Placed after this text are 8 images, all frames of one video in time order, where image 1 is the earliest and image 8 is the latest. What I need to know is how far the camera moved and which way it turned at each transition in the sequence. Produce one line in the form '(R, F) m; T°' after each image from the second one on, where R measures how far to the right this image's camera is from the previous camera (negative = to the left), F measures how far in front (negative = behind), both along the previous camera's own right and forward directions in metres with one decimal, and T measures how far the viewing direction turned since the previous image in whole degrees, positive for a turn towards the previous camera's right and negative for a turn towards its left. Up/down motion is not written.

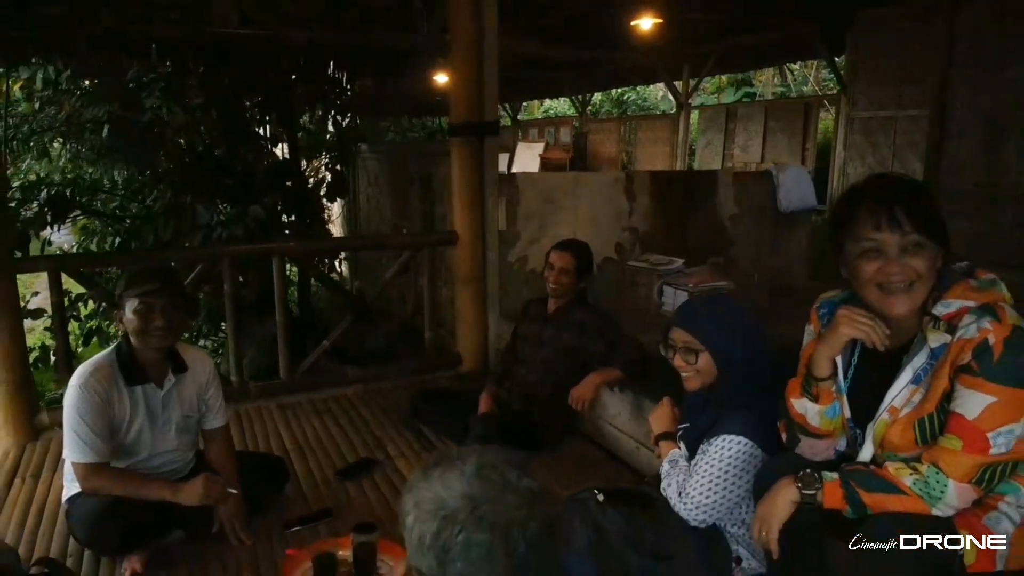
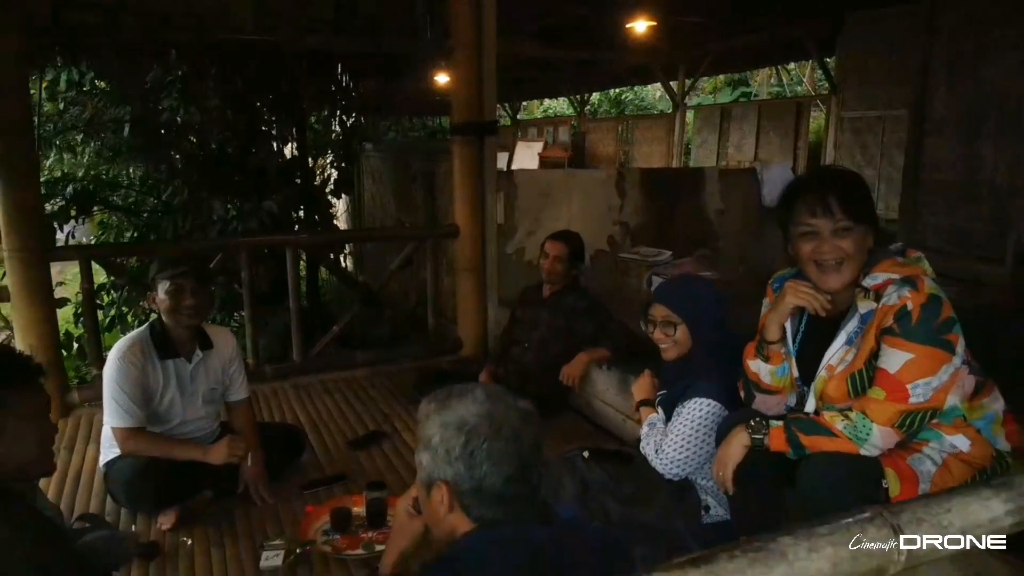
(0.0, -0.2) m; 0°
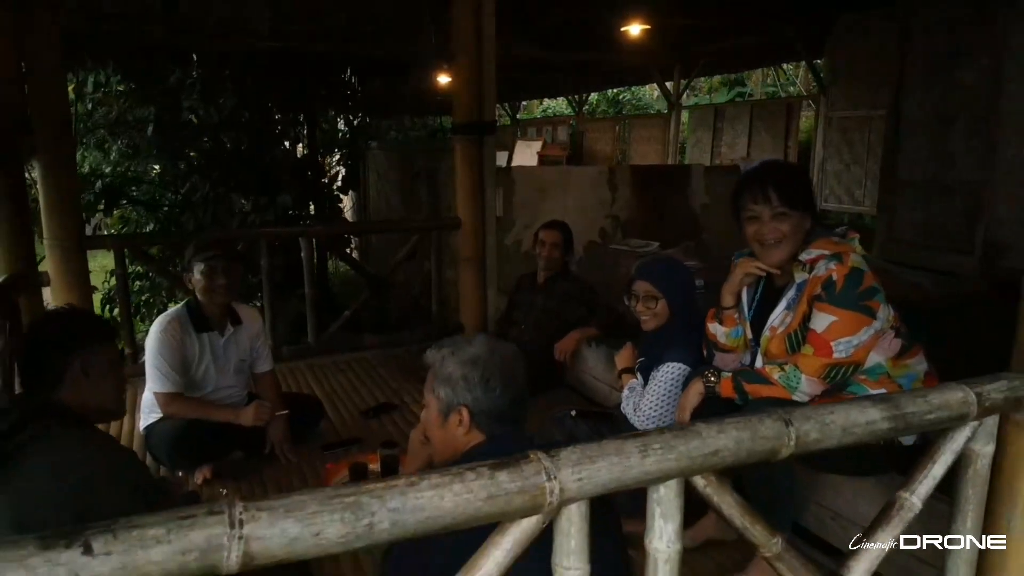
(0.0, -0.3) m; 0°
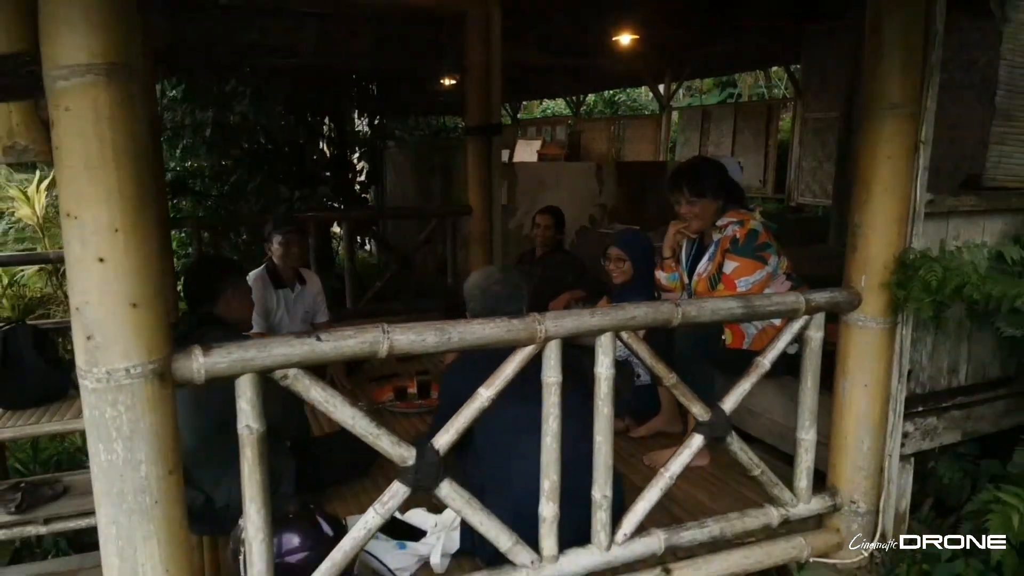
(0.0, -0.8) m; 0°
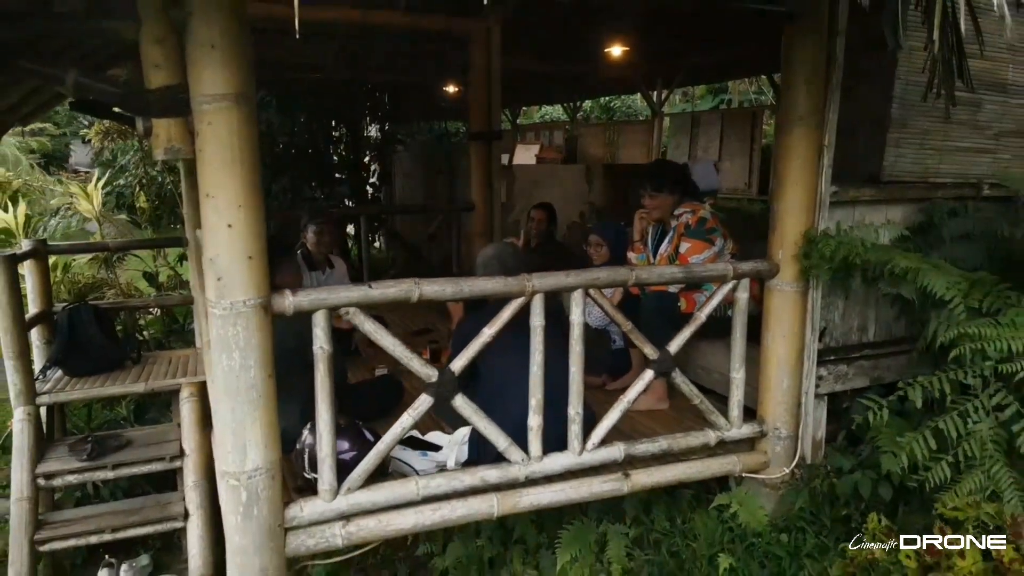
(0.0, -0.7) m; 0°
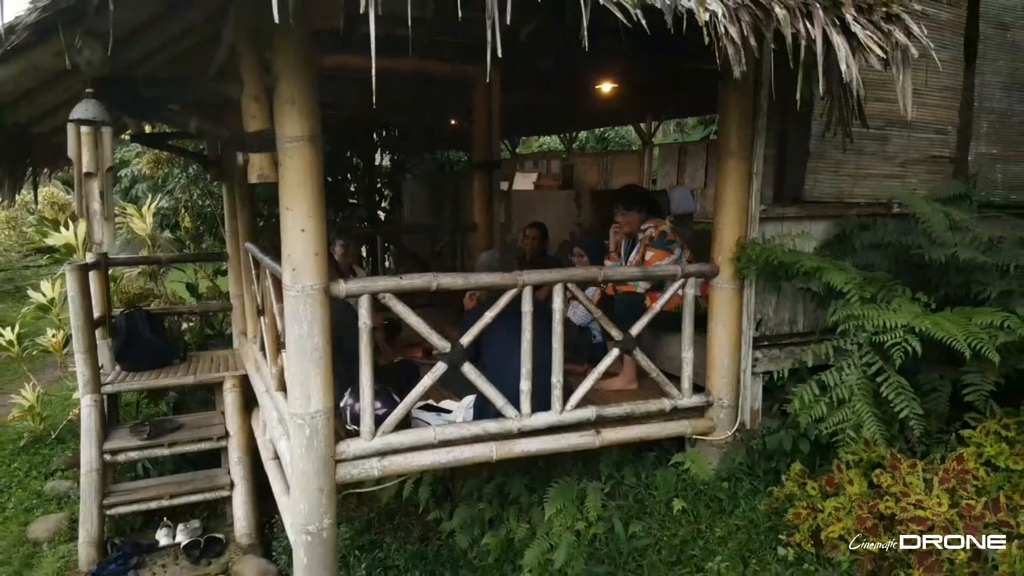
(0.0, -0.8) m; 0°
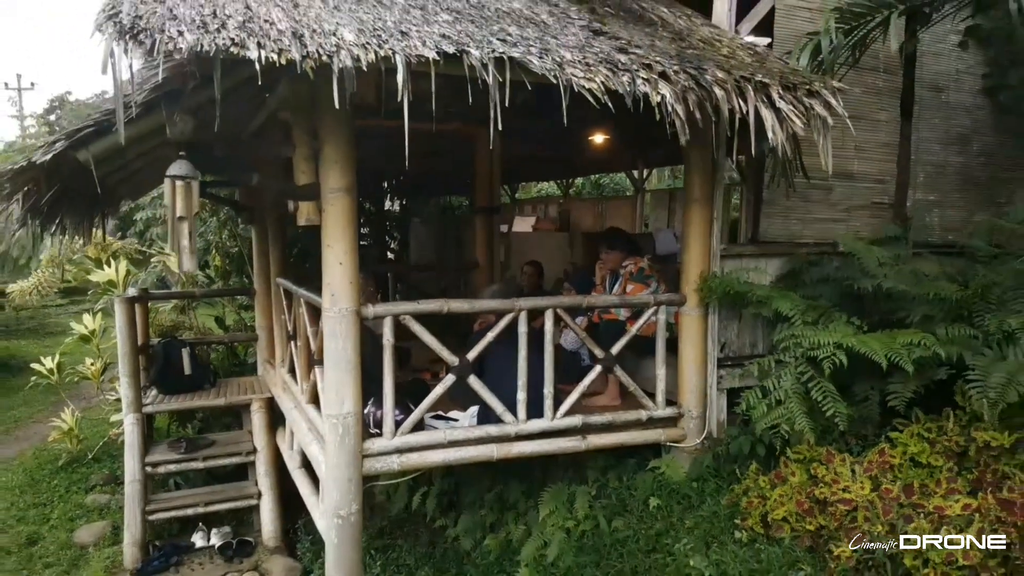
(0.0, -0.7) m; 0°
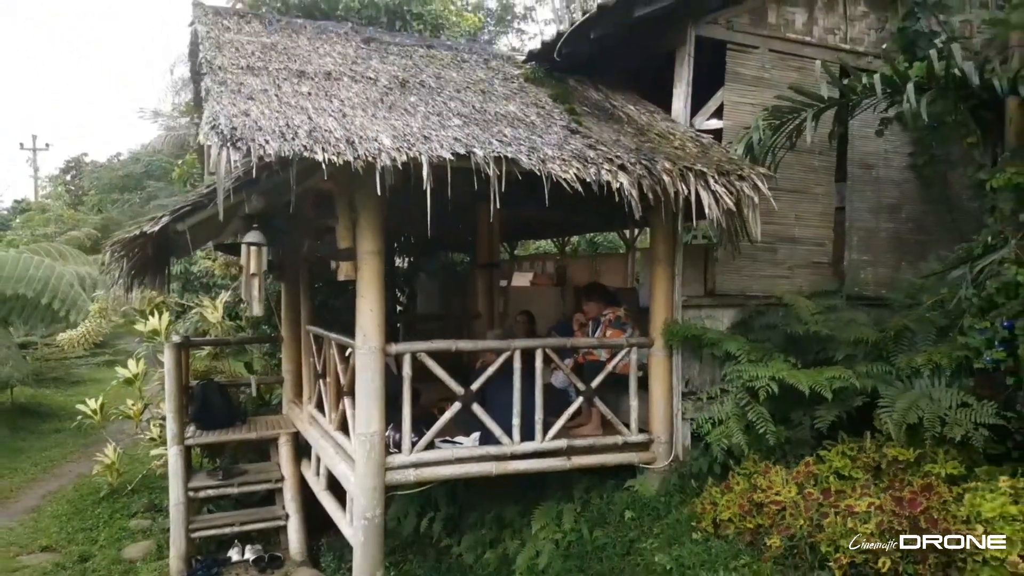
(0.0, -0.9) m; 0°
